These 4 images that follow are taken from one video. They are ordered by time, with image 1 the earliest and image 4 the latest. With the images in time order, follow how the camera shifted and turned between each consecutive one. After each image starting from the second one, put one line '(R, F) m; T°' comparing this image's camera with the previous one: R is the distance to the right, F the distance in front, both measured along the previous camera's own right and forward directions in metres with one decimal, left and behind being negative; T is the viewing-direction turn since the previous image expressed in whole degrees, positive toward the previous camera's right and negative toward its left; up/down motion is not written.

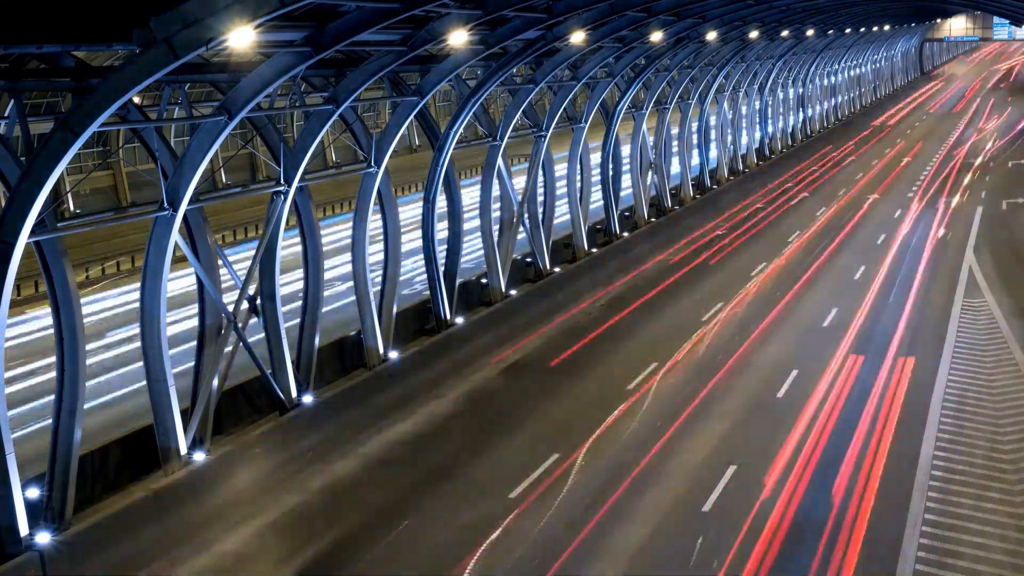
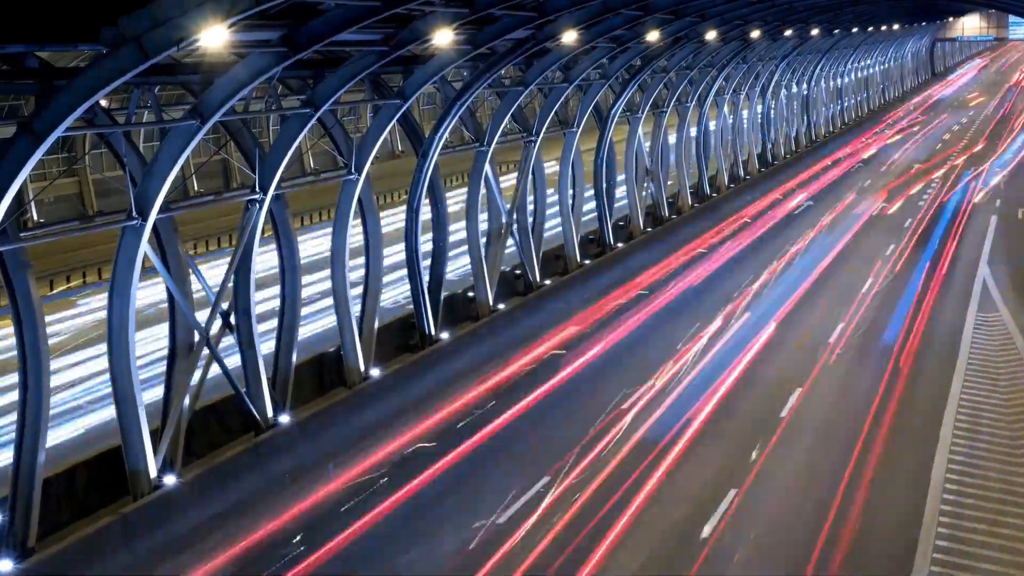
(+0.2, +0.9) m; 0°
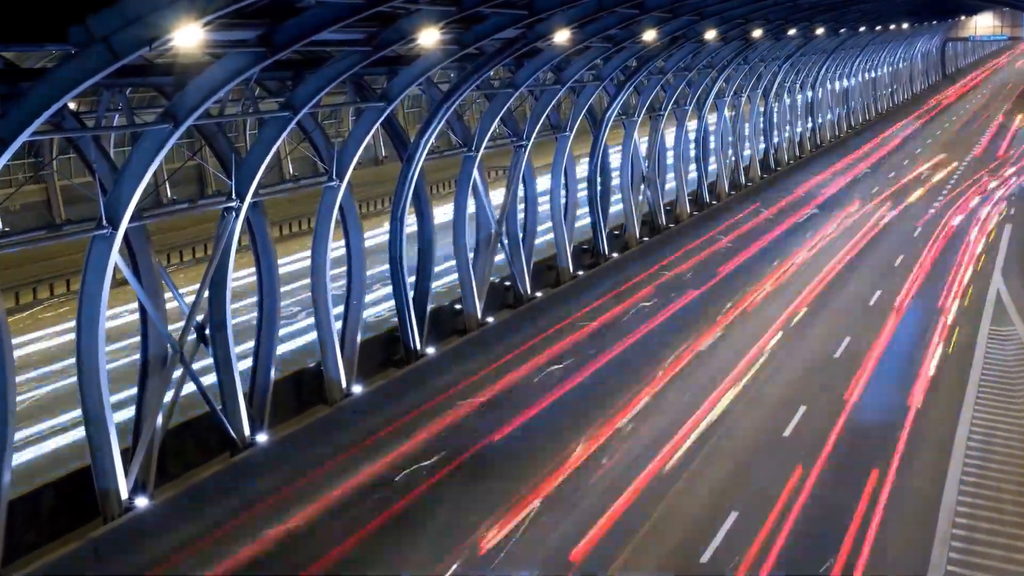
(+0.1, +0.8) m; 0°
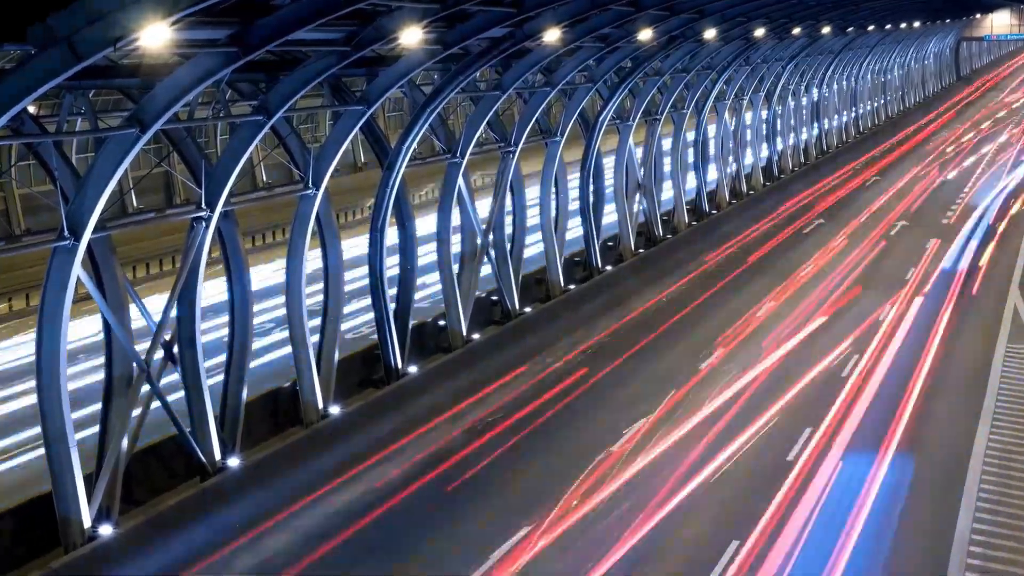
(+0.2, +0.9) m; 0°
